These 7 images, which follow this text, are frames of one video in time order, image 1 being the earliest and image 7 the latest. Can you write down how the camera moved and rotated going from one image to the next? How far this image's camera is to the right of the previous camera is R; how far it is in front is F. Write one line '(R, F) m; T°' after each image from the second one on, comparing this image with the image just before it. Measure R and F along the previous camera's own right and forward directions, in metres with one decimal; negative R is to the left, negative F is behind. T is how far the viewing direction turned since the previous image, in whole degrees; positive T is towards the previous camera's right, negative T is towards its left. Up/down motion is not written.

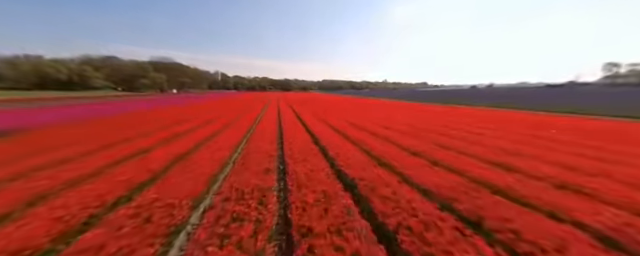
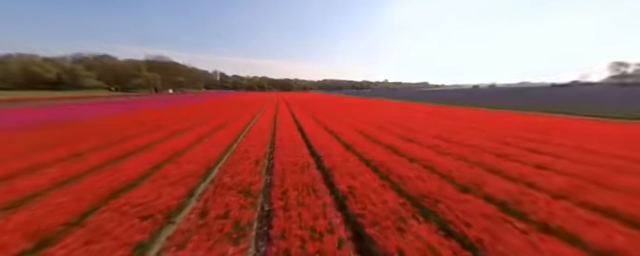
(-0.1, +2.2) m; 0°
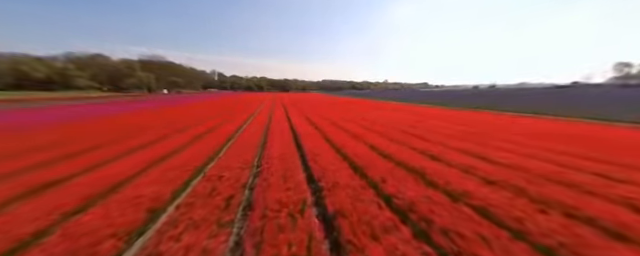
(0.0, +1.9) m; 0°
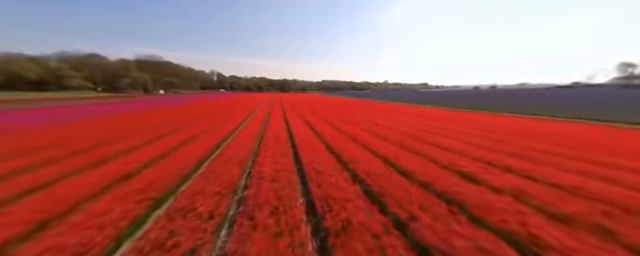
(-0.1, +1.4) m; 0°
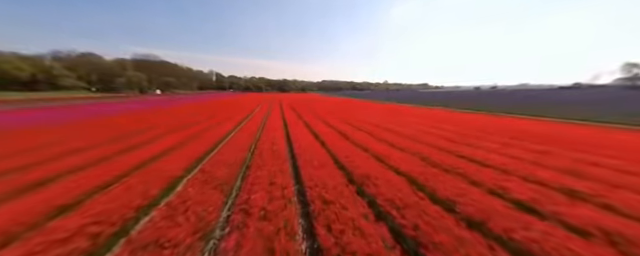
(-0.2, +1.5) m; 0°
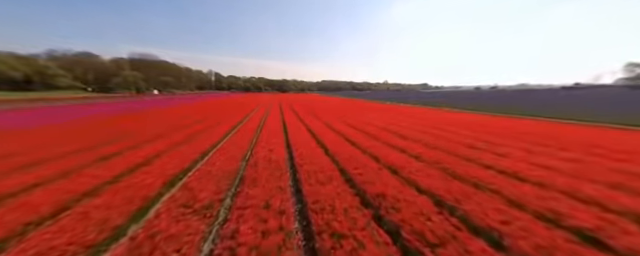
(-0.2, +1.0) m; 0°
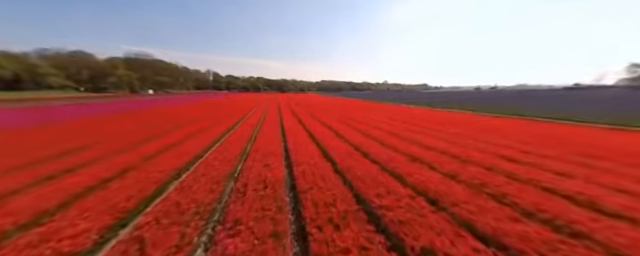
(-0.3, +1.6) m; 0°
